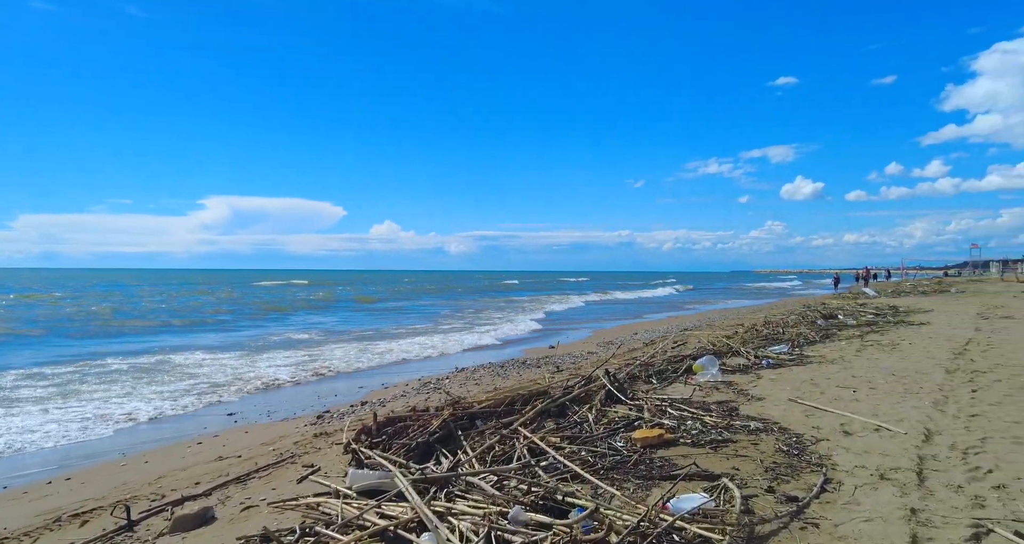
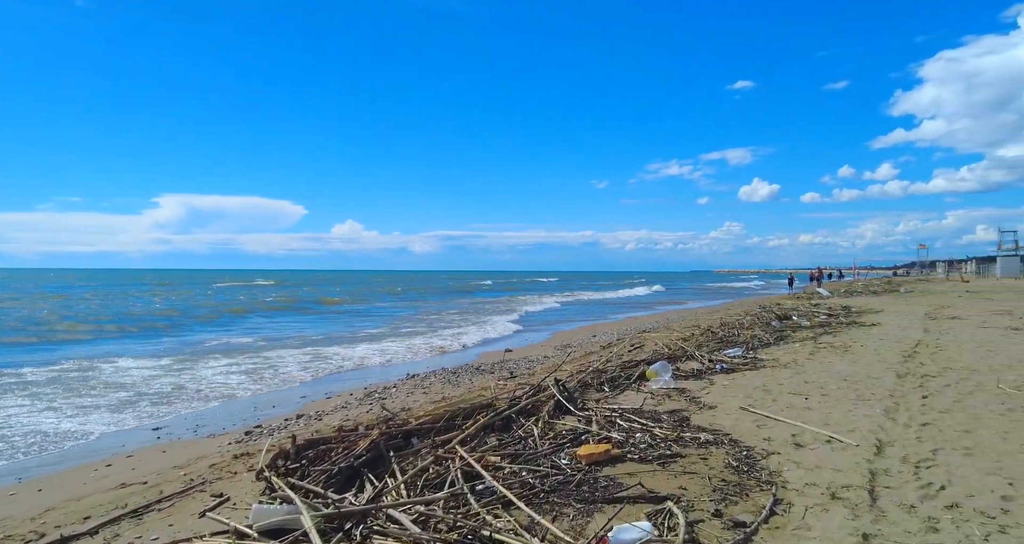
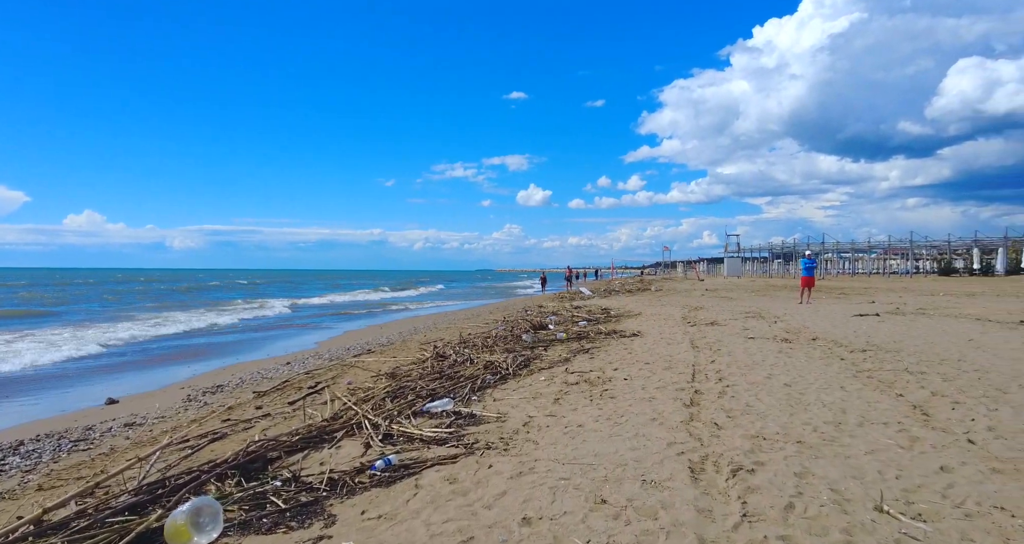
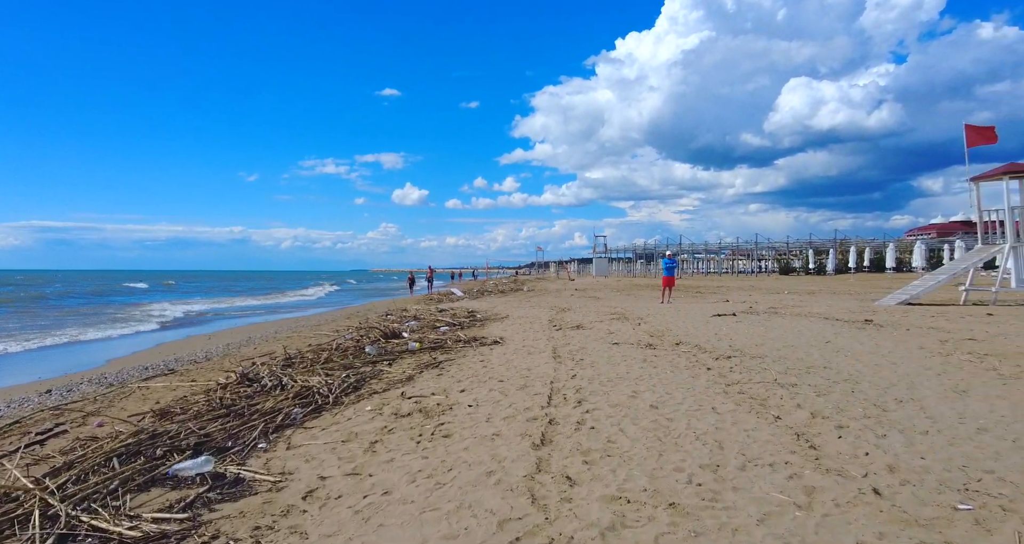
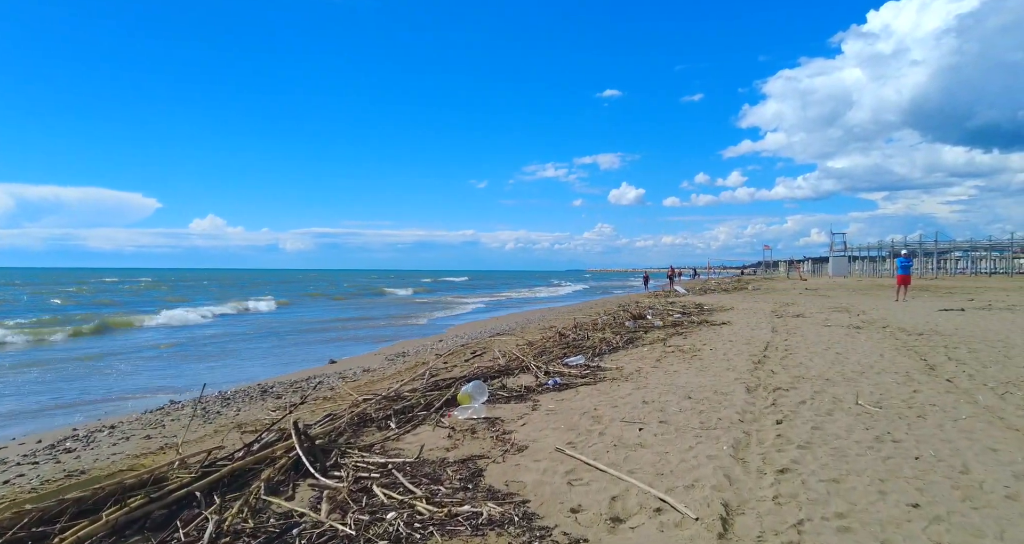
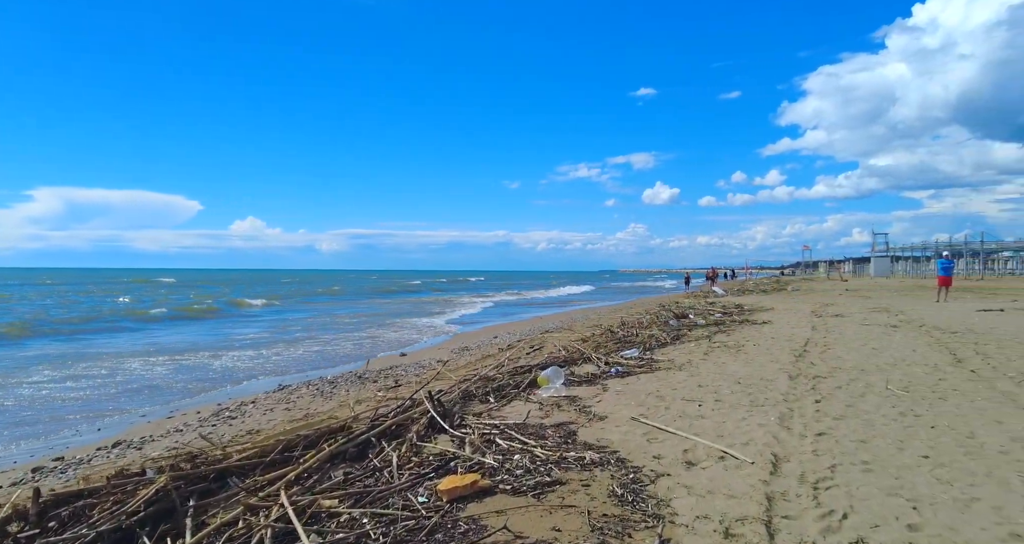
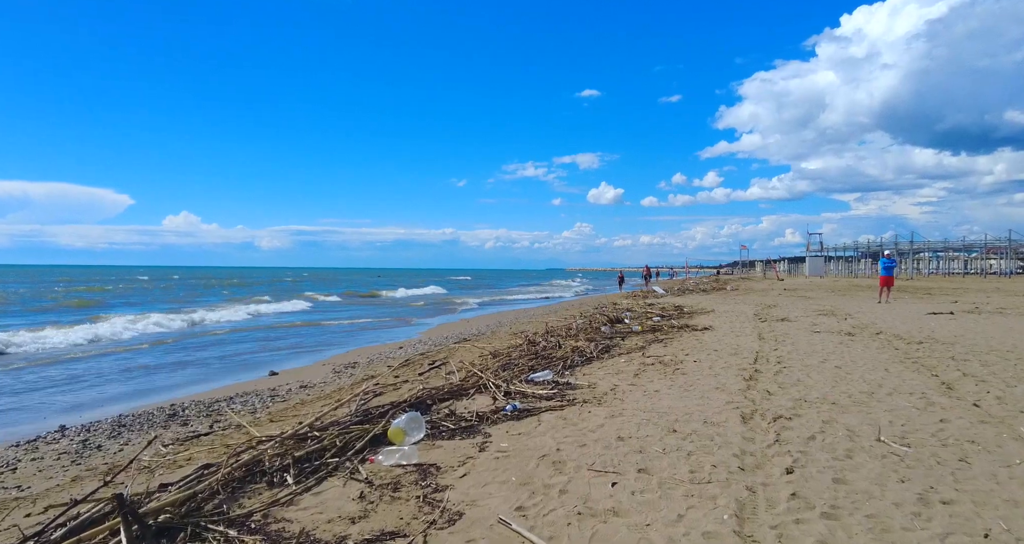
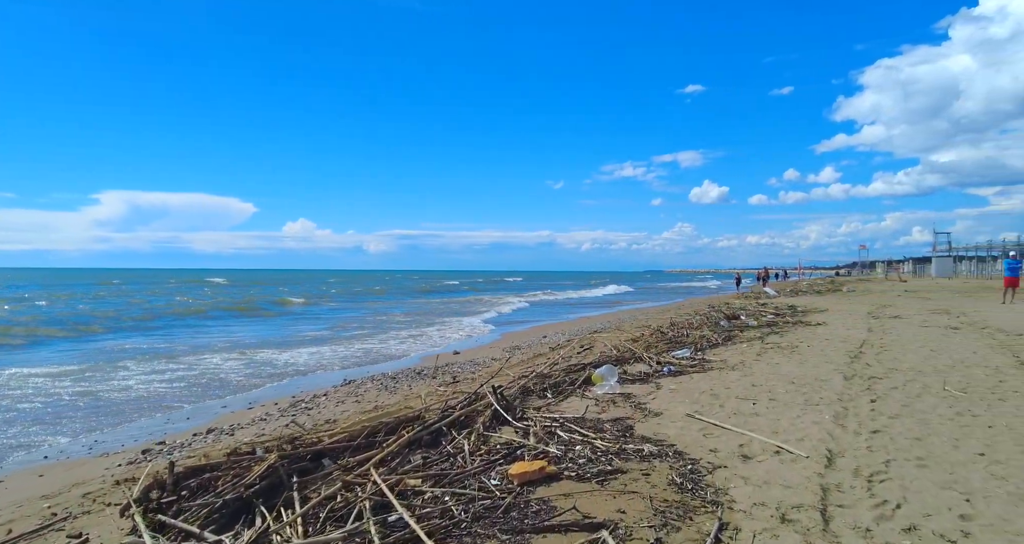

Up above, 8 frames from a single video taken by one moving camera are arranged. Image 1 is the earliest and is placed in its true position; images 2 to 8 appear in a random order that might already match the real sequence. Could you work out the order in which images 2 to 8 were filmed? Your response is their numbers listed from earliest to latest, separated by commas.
2, 8, 6, 5, 7, 3, 4
